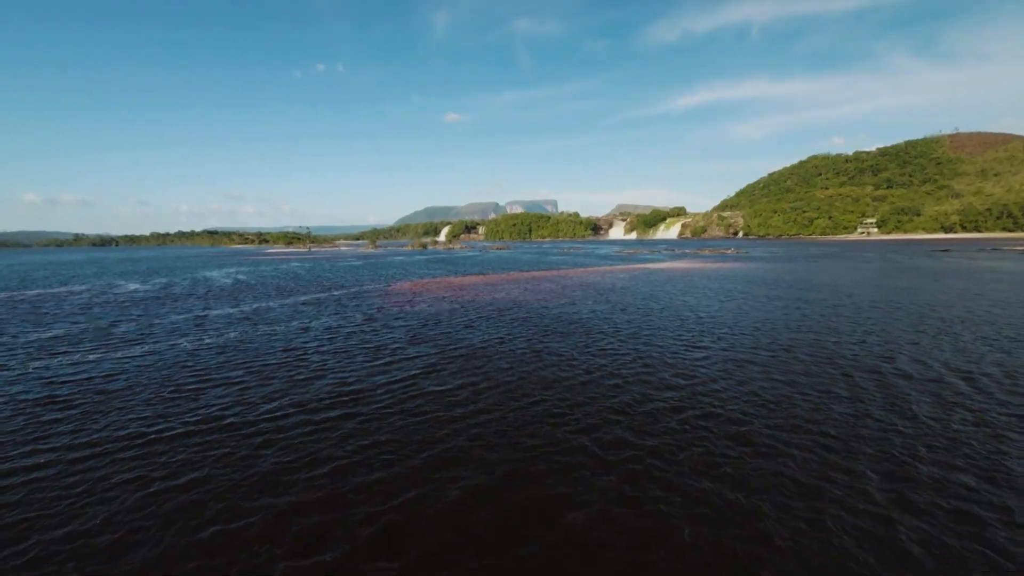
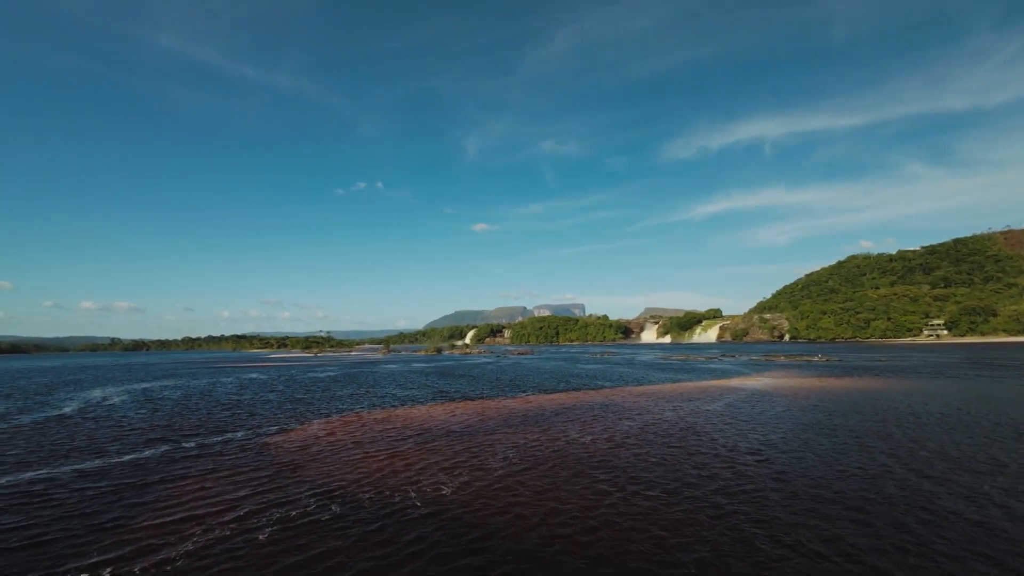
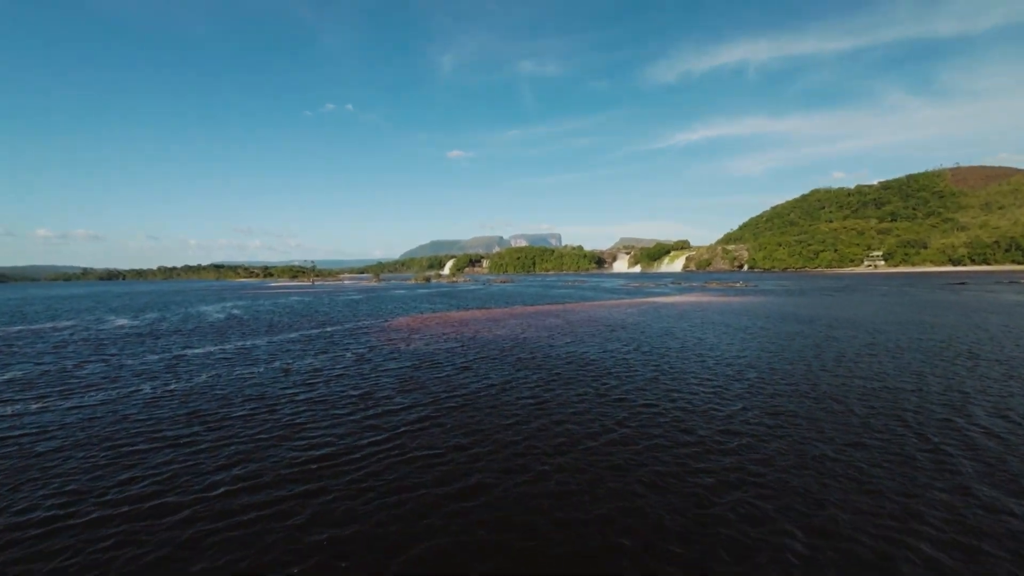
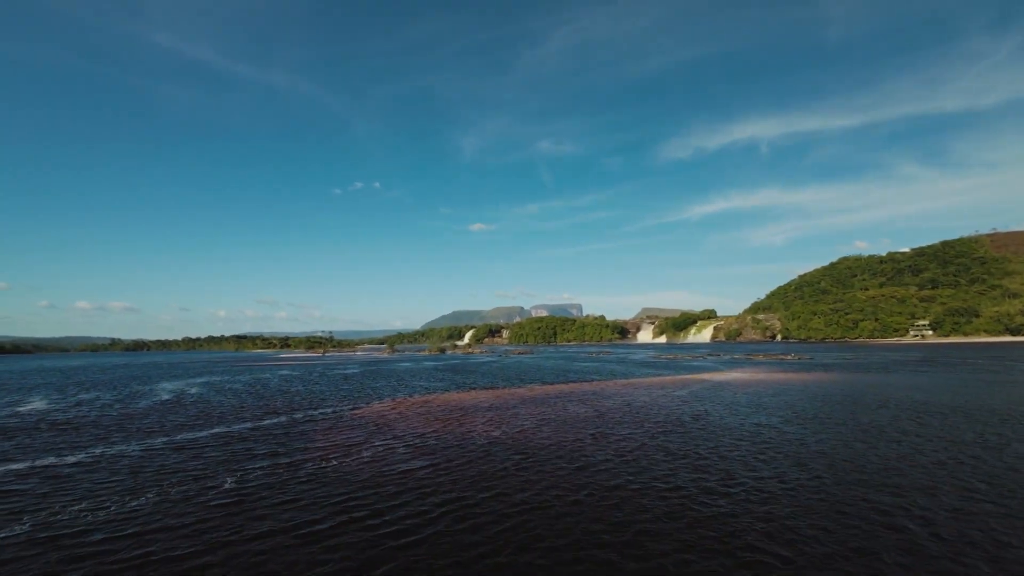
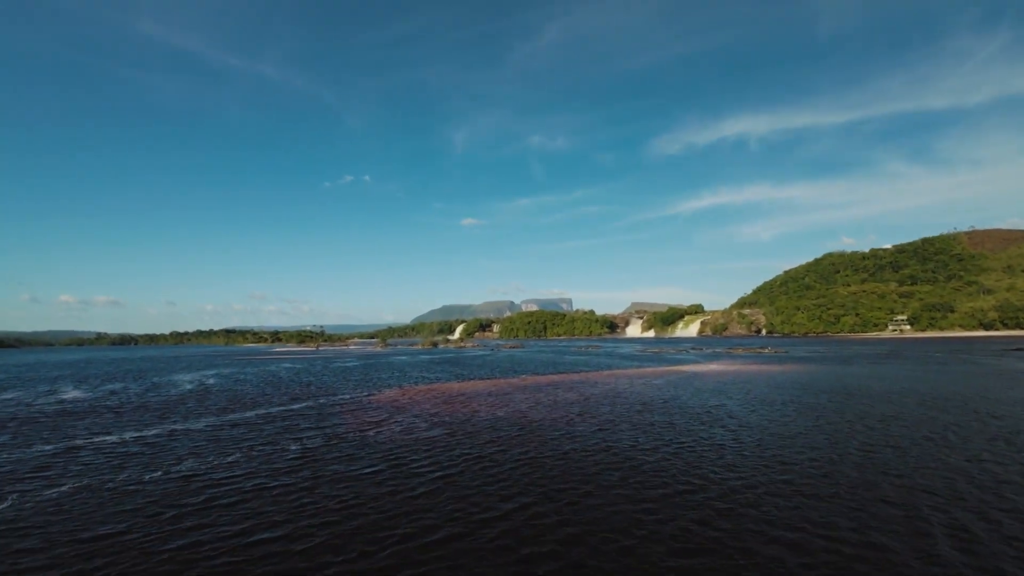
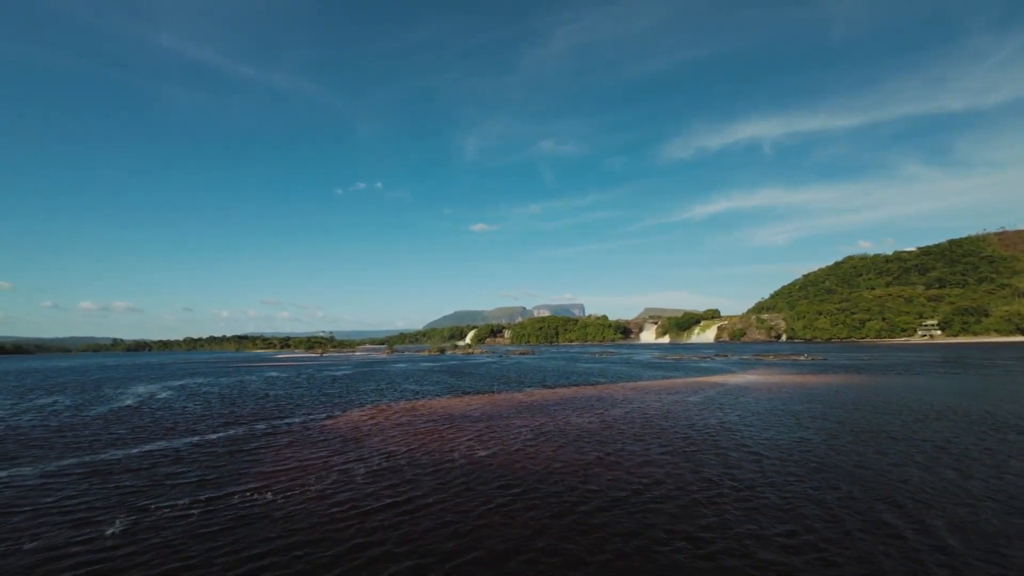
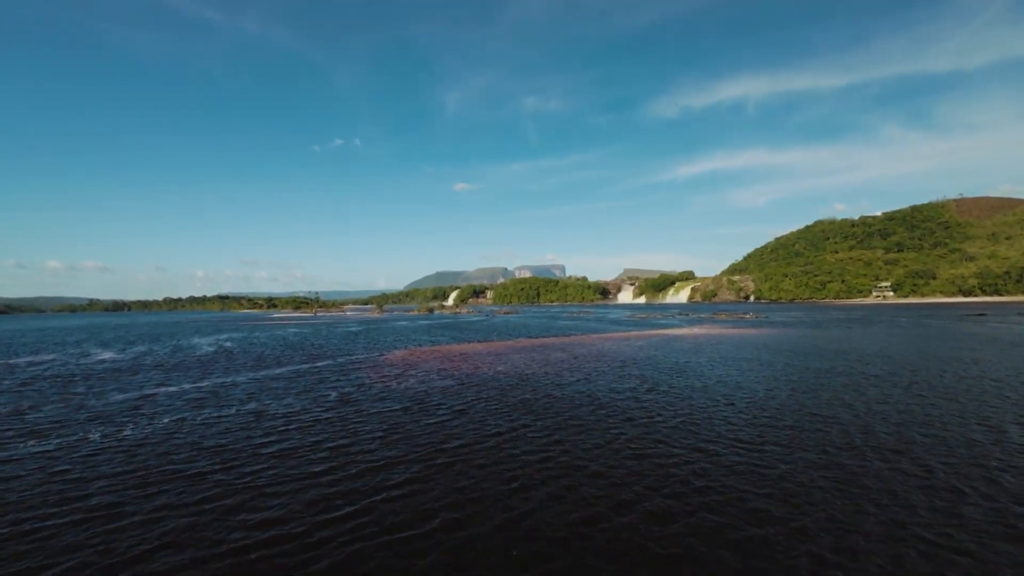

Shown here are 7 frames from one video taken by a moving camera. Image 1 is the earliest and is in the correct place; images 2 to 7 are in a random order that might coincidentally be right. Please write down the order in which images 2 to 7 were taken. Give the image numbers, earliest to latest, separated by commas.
3, 7, 5, 4, 6, 2
